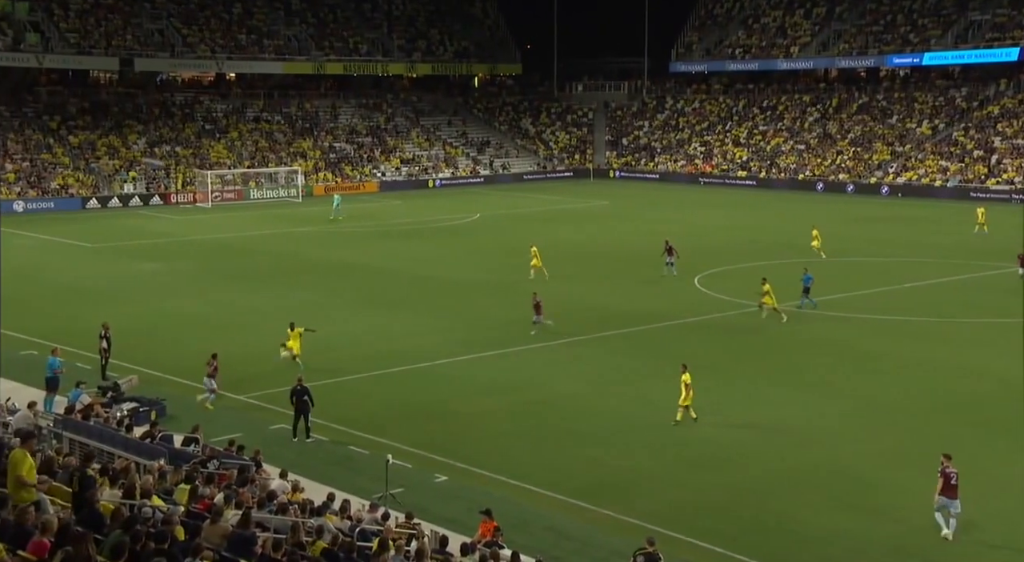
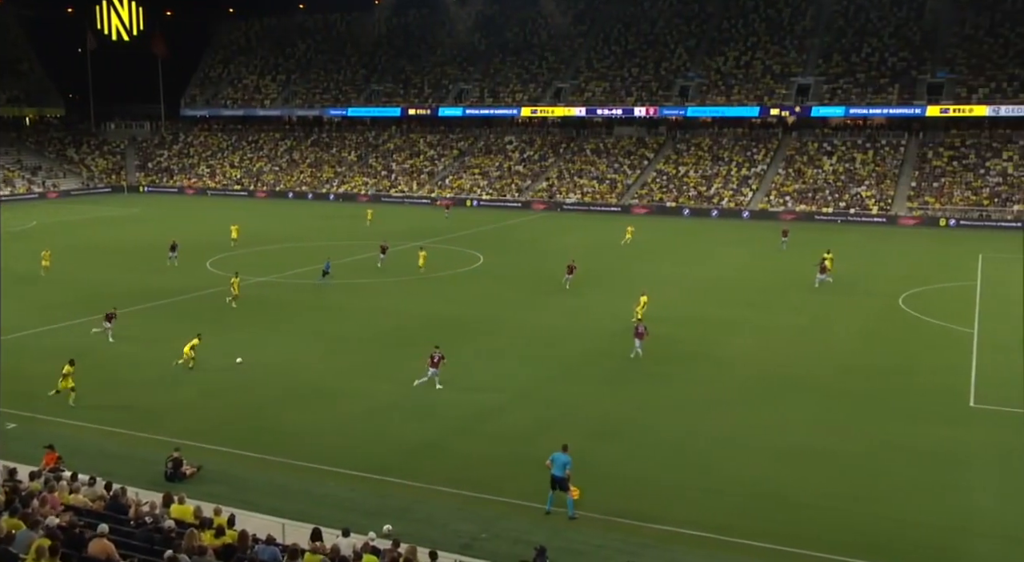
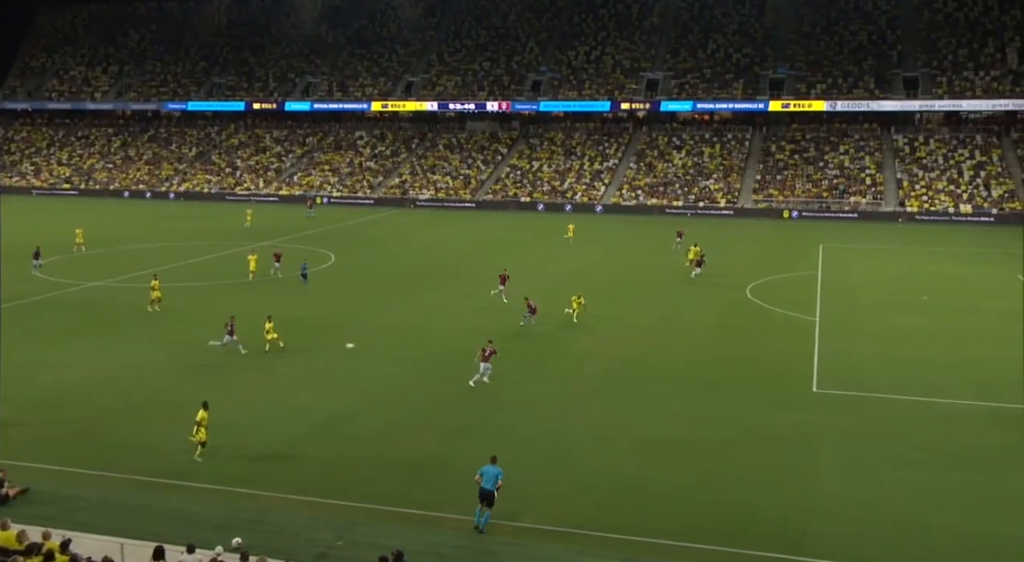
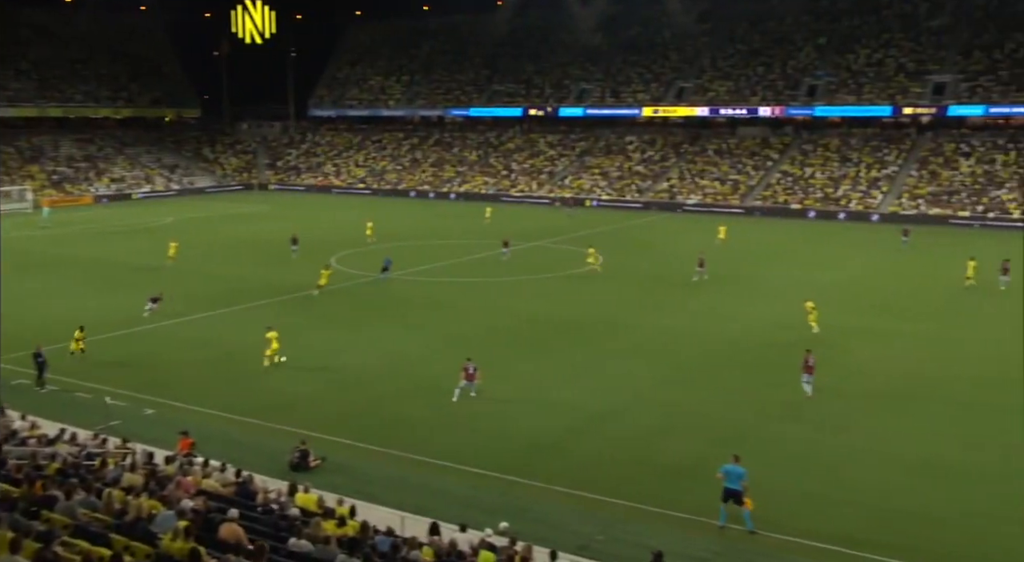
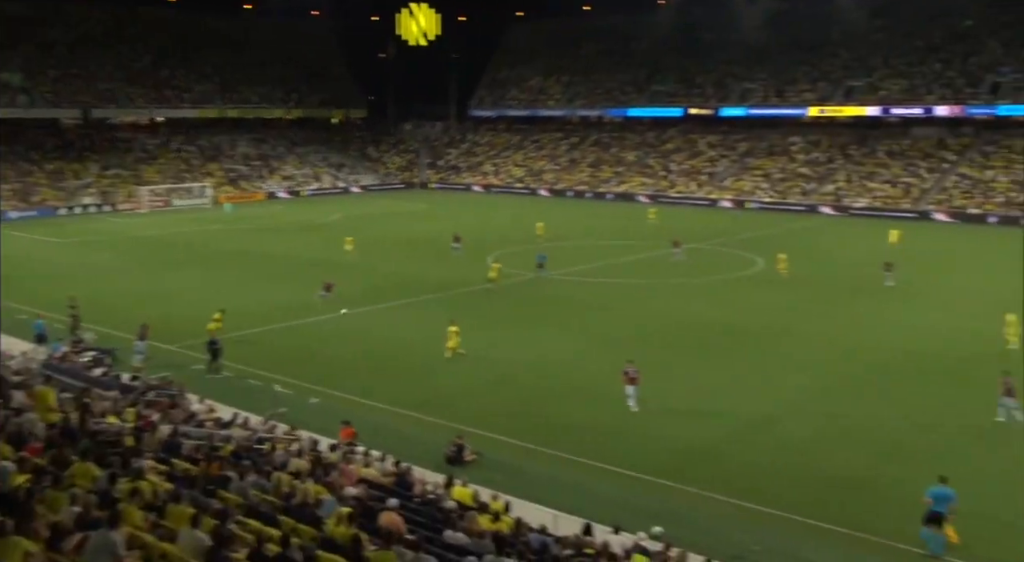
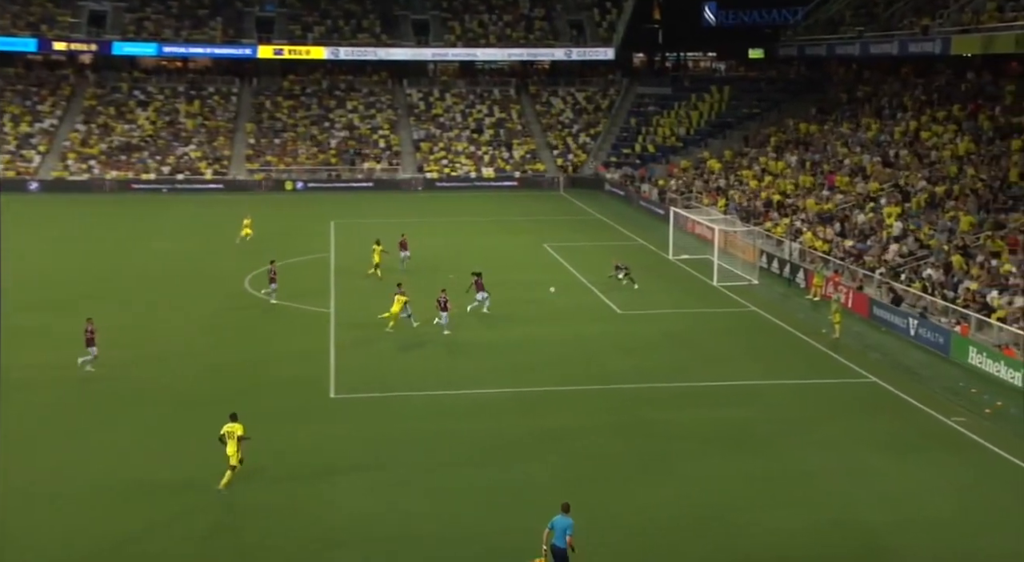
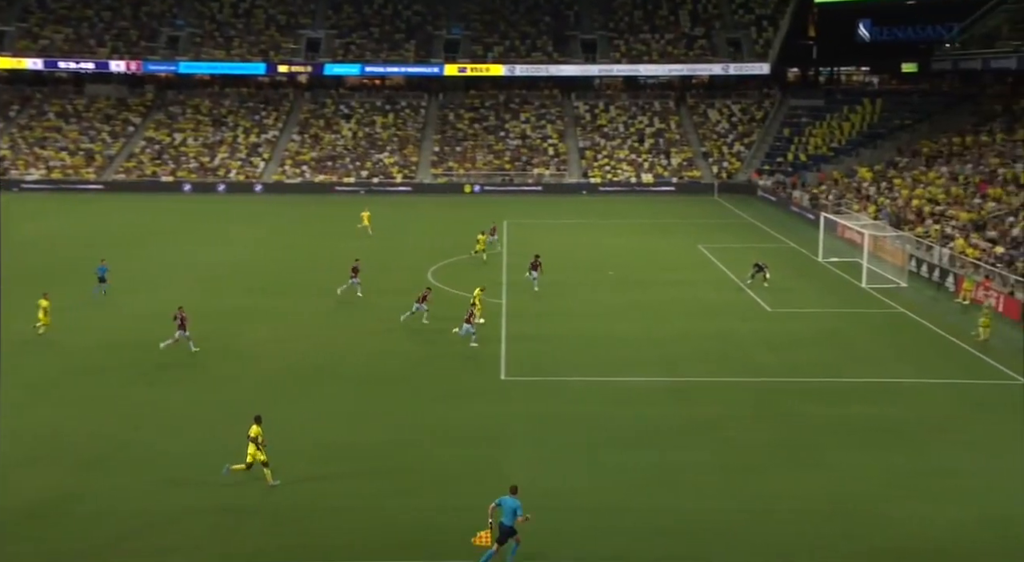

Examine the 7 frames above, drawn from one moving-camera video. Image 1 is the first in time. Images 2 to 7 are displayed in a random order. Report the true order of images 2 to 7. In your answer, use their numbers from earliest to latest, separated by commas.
5, 4, 2, 3, 7, 6
